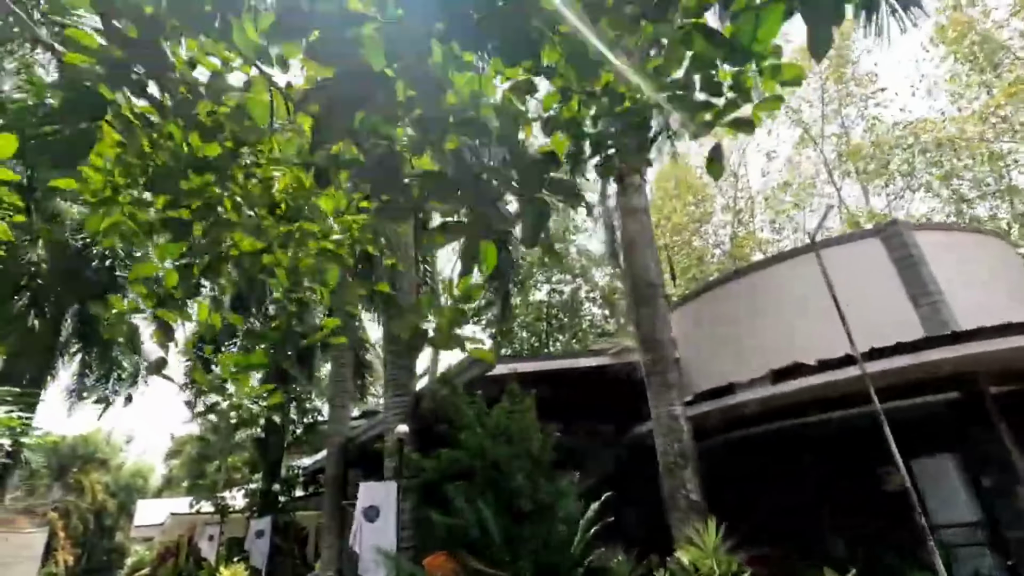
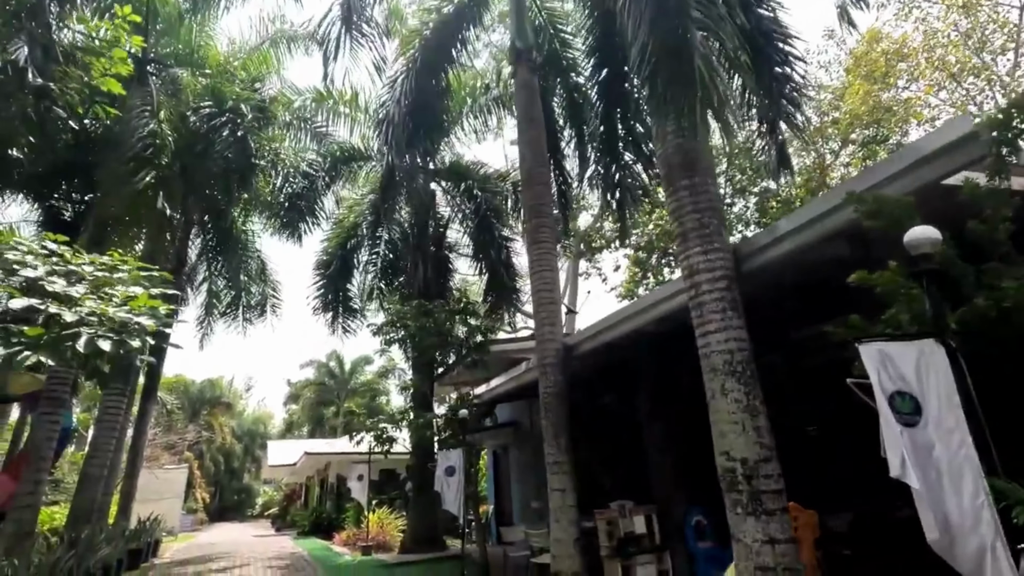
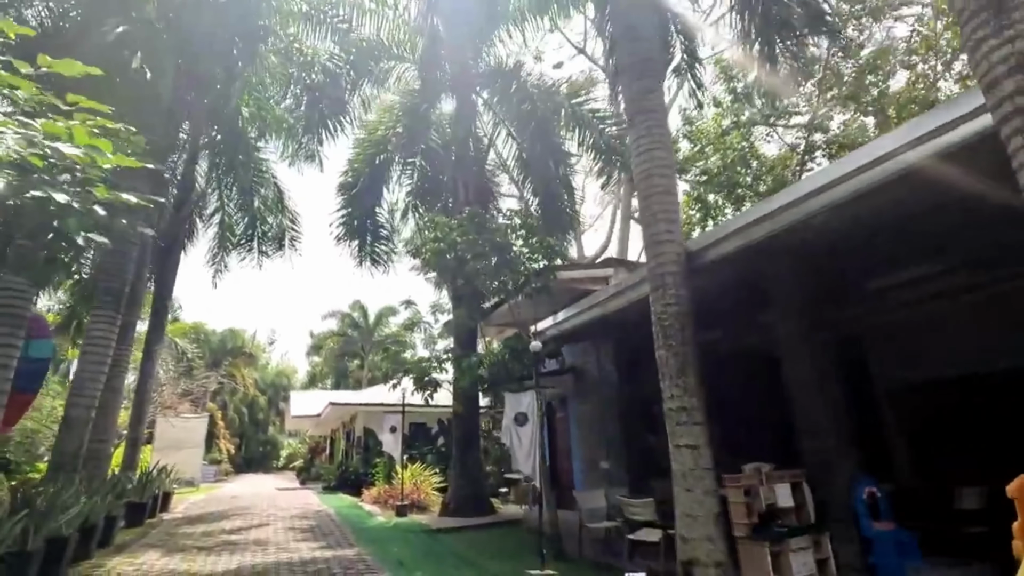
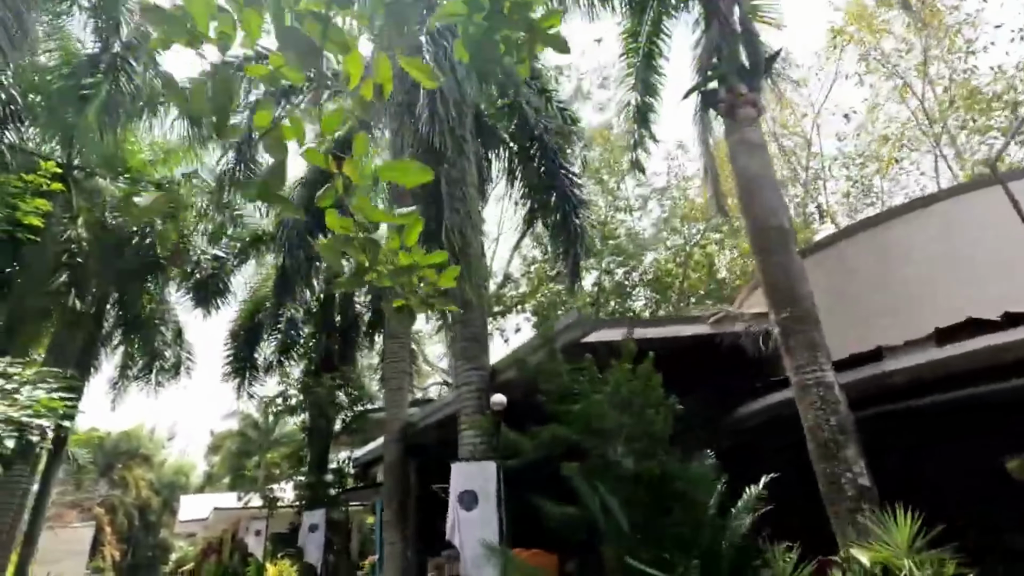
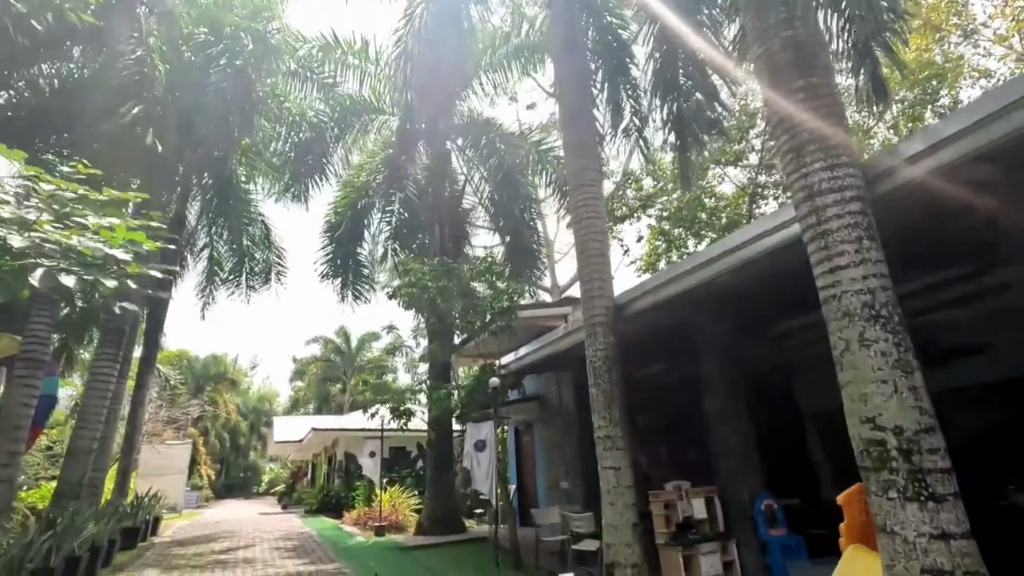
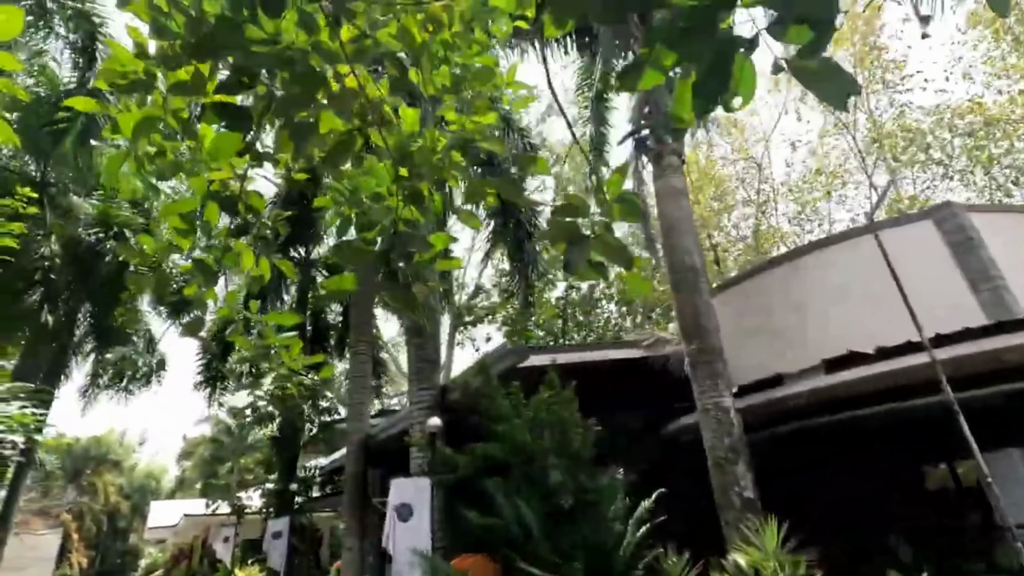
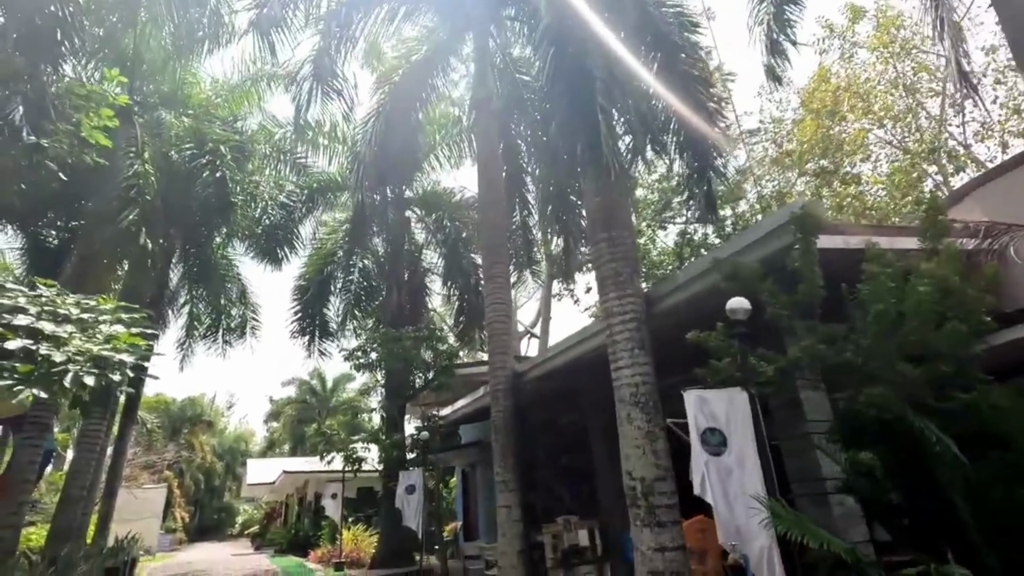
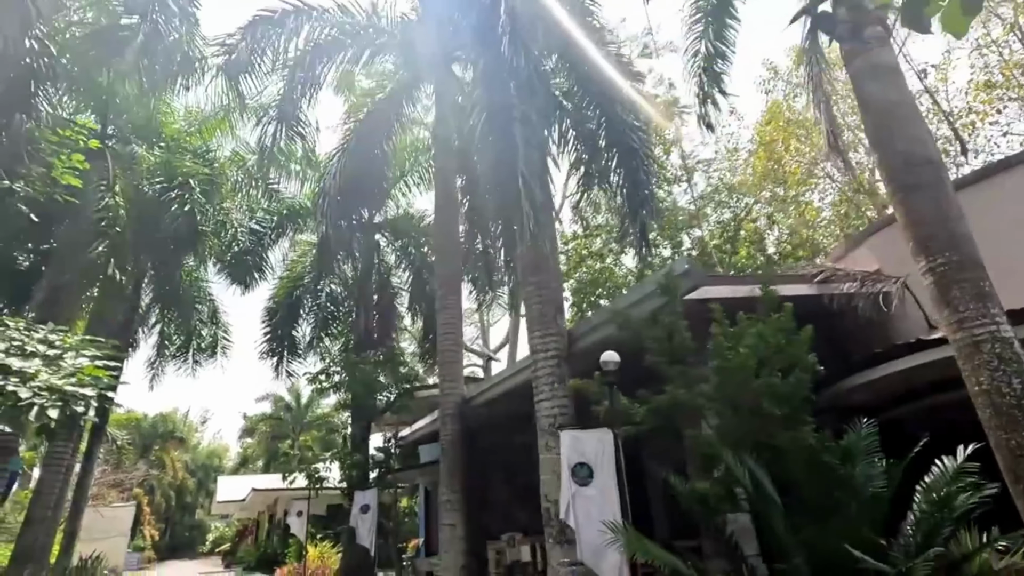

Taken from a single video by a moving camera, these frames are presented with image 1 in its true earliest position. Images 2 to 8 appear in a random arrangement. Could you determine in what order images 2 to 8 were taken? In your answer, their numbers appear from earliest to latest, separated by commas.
6, 4, 8, 7, 2, 5, 3
